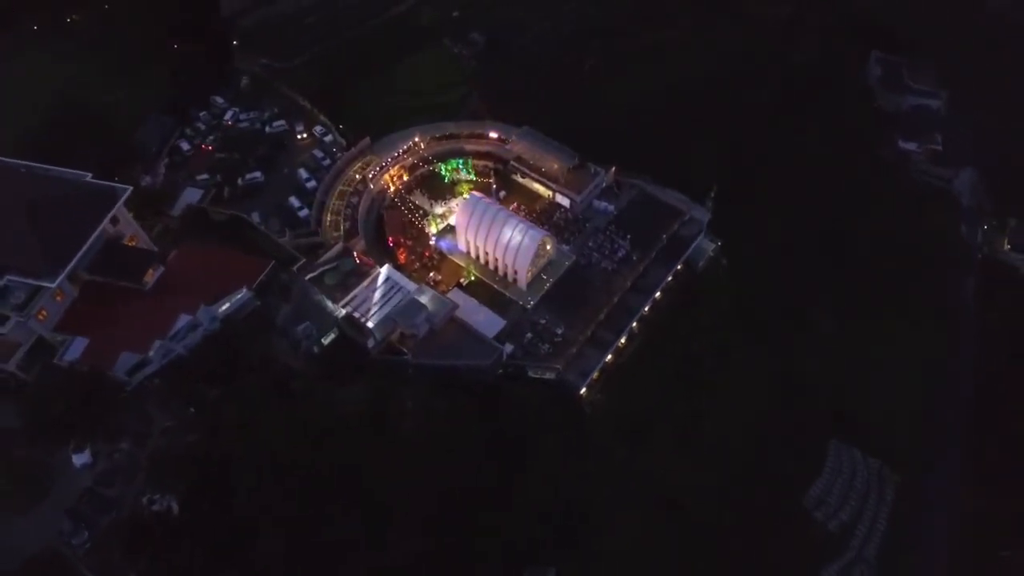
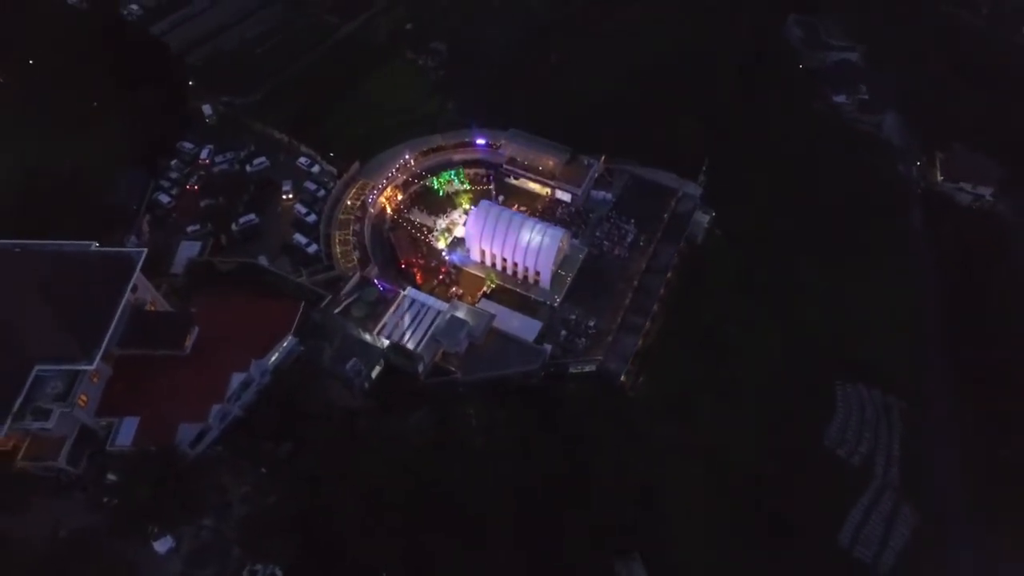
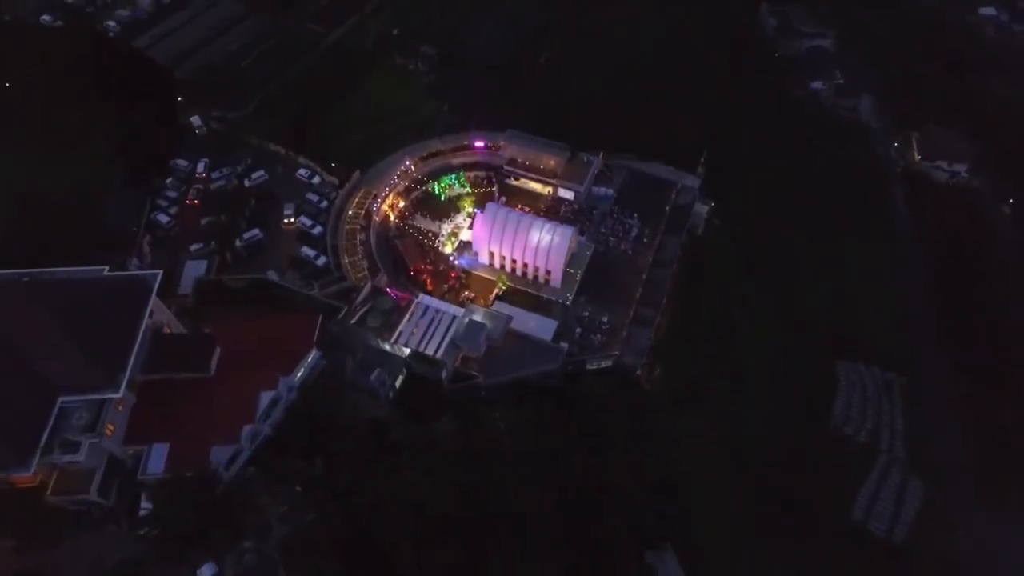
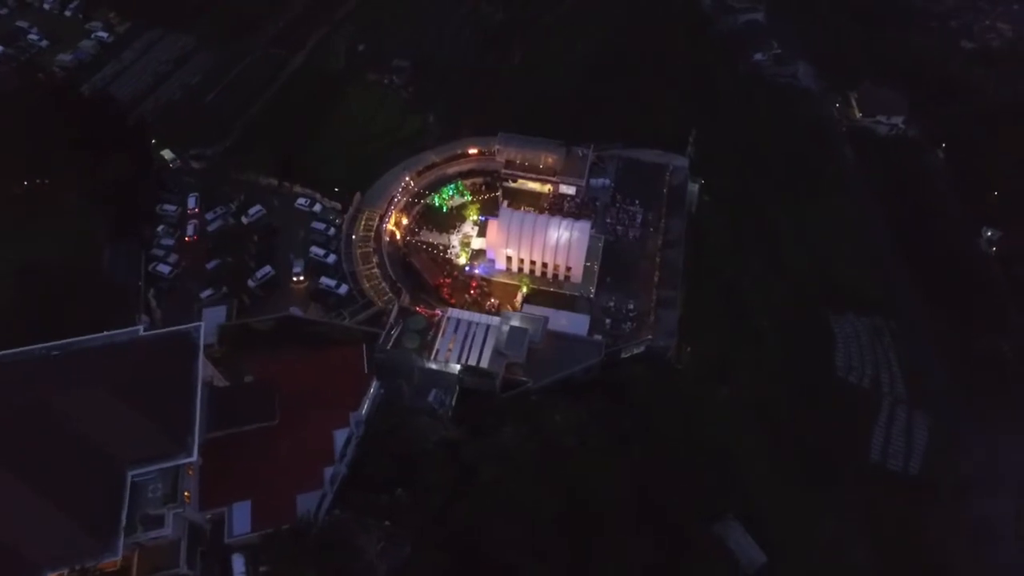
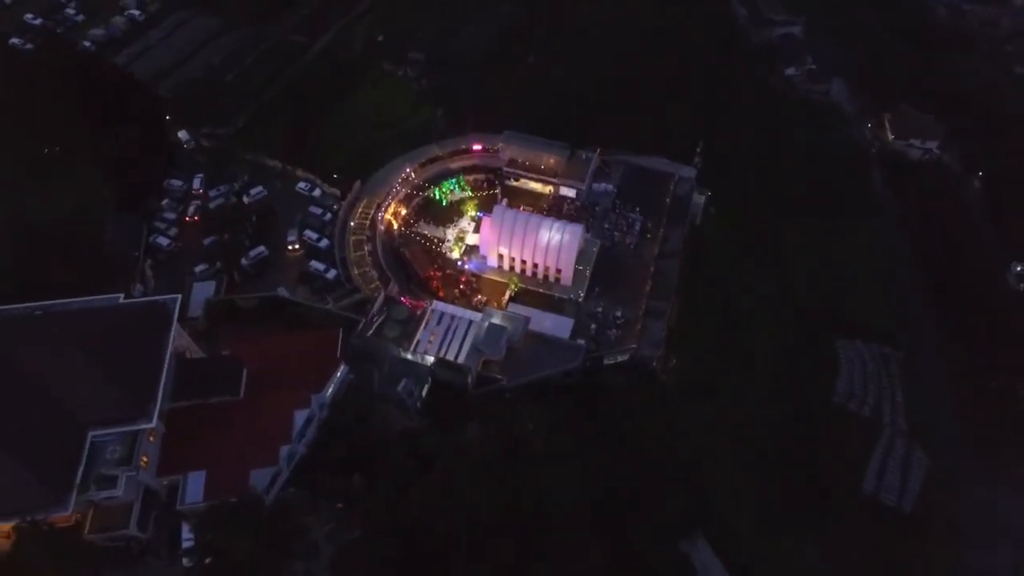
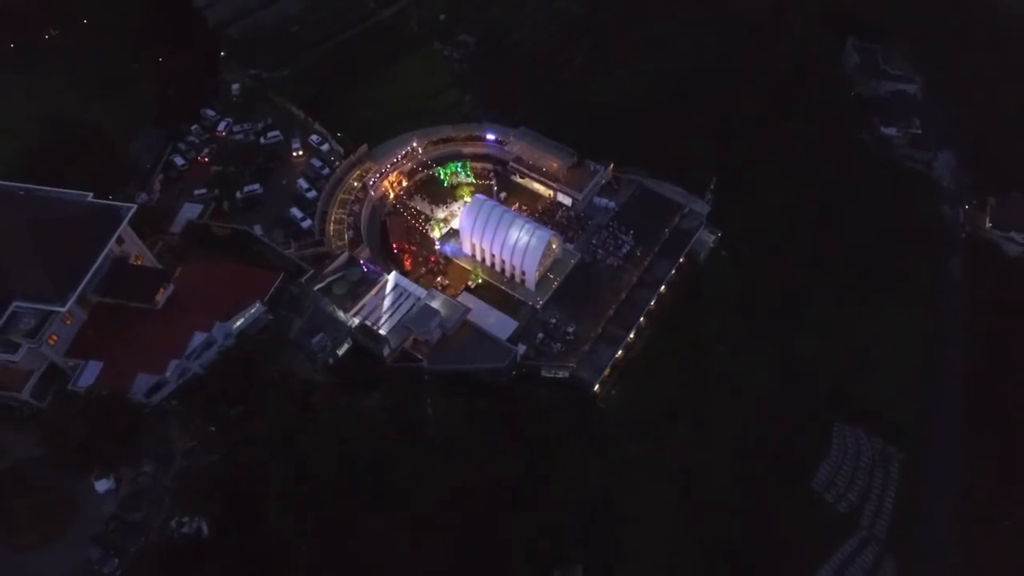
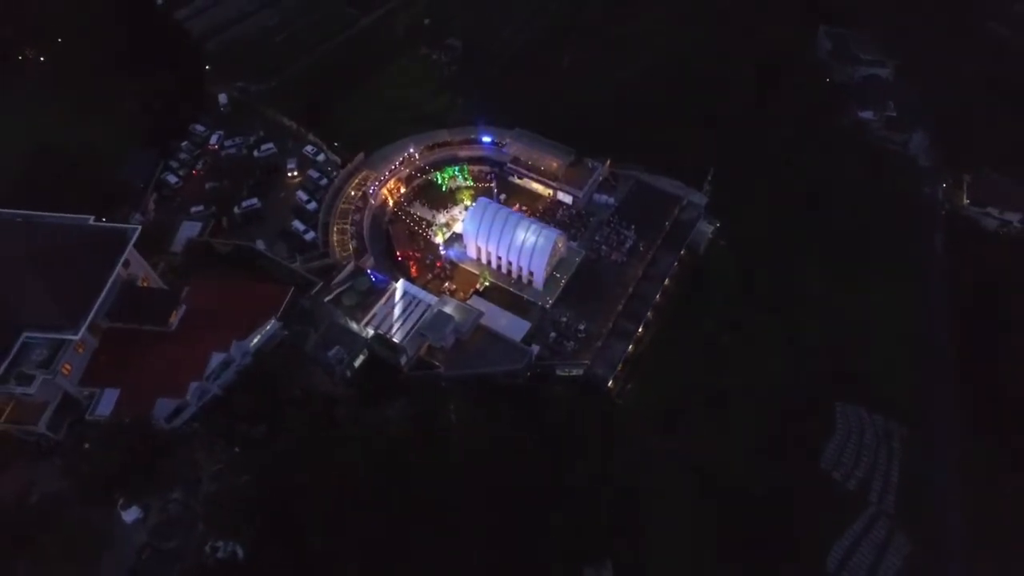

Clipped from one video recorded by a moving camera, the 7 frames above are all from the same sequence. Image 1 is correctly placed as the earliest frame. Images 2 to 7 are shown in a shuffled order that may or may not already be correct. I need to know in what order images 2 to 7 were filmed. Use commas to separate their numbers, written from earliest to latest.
6, 7, 2, 3, 5, 4
